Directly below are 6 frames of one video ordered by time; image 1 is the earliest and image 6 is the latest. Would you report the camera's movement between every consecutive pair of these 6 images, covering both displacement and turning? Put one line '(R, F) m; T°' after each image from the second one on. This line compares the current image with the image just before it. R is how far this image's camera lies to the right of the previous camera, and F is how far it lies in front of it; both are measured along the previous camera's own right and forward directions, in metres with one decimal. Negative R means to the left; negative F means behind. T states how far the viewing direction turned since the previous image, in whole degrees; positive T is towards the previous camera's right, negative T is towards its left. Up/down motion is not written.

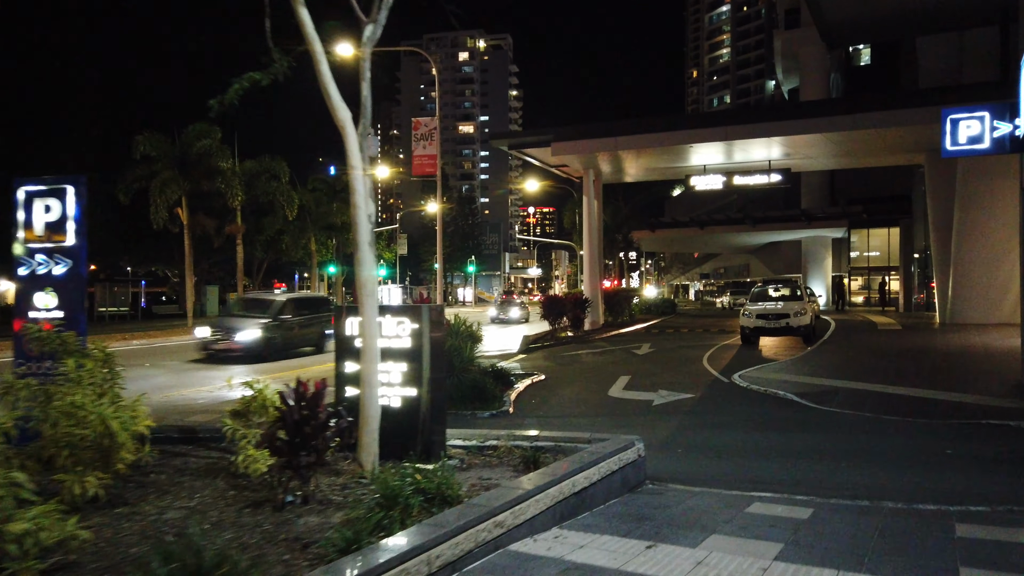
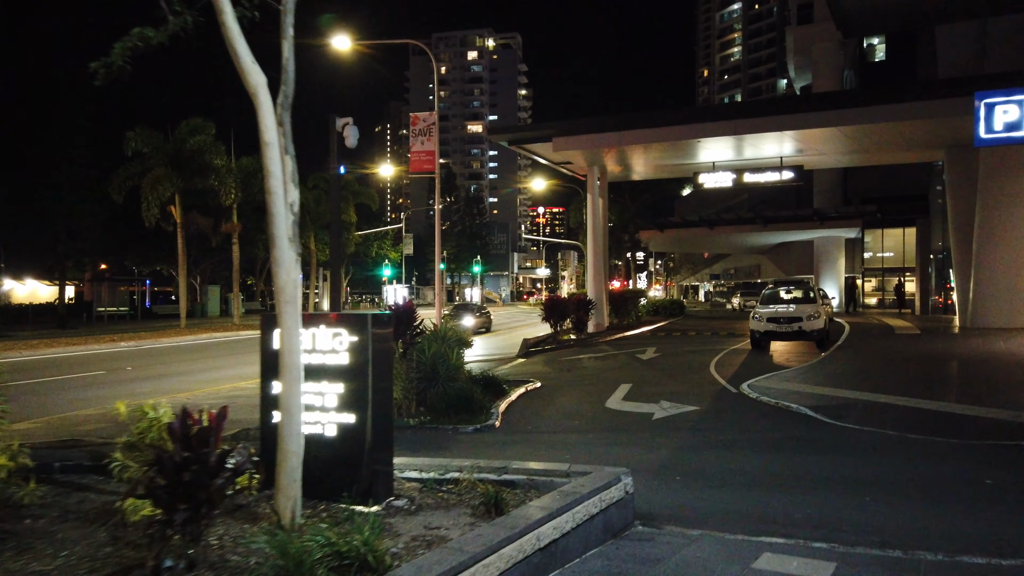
(+0.3, +1.1) m; -1°
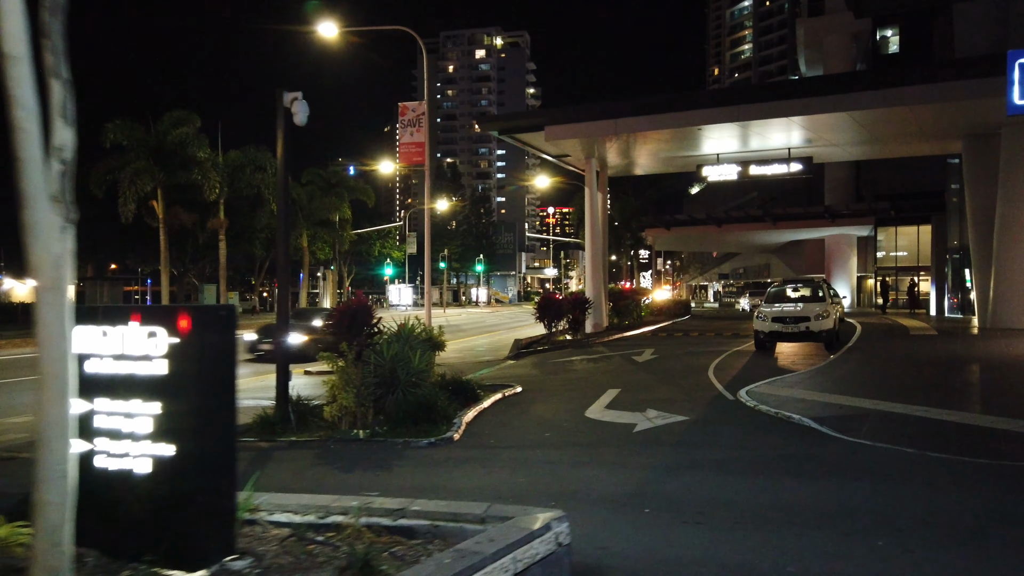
(+0.6, +1.4) m; -1°
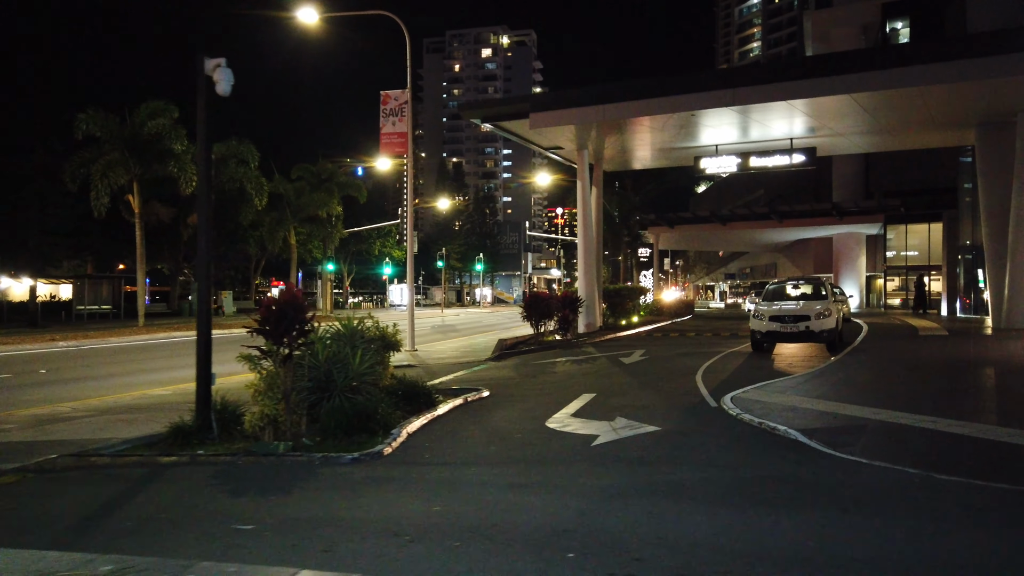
(+0.8, +1.4) m; -1°
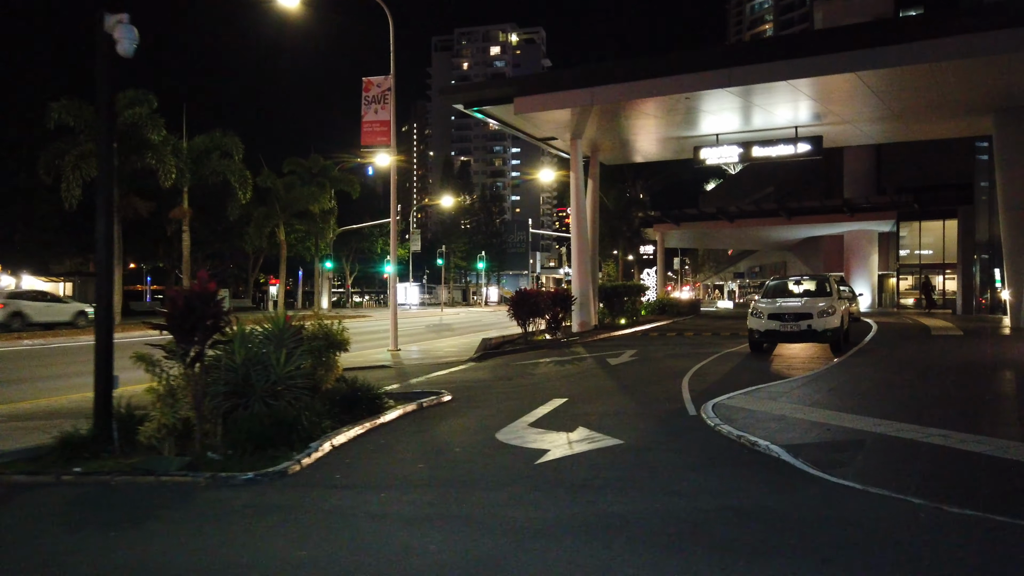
(+0.8, +1.4) m; -1°
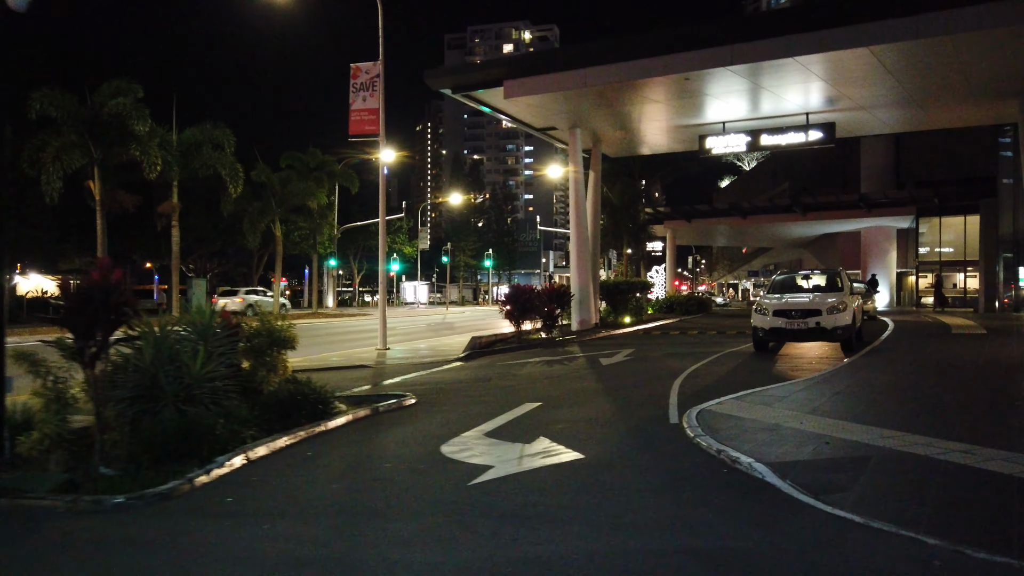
(+0.7, +1.2) m; -1°
